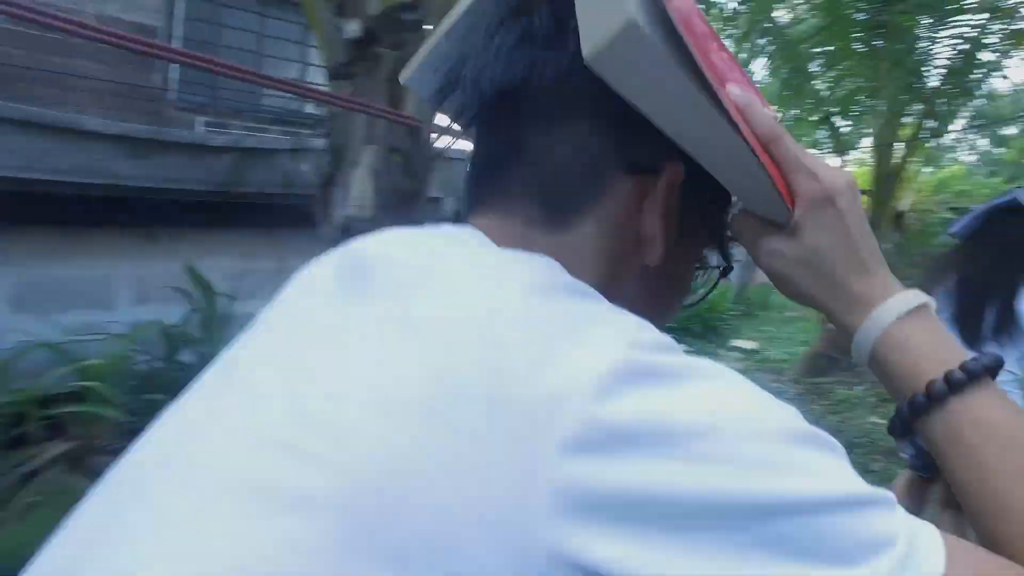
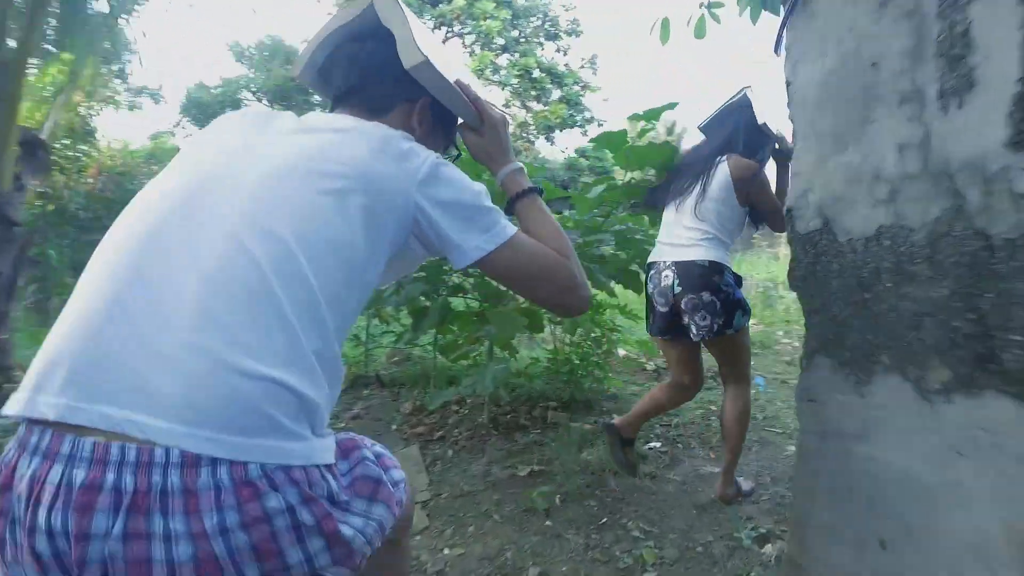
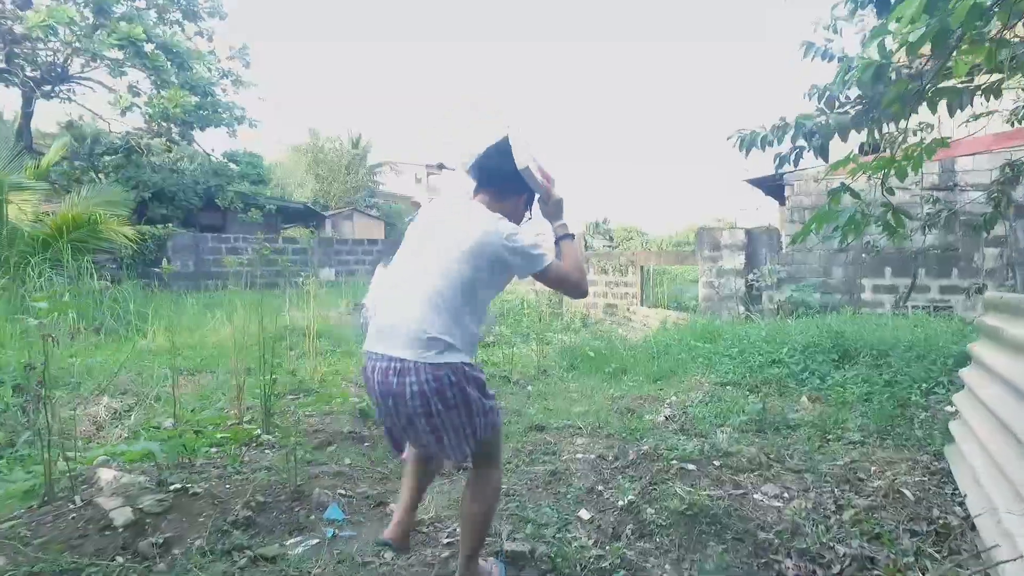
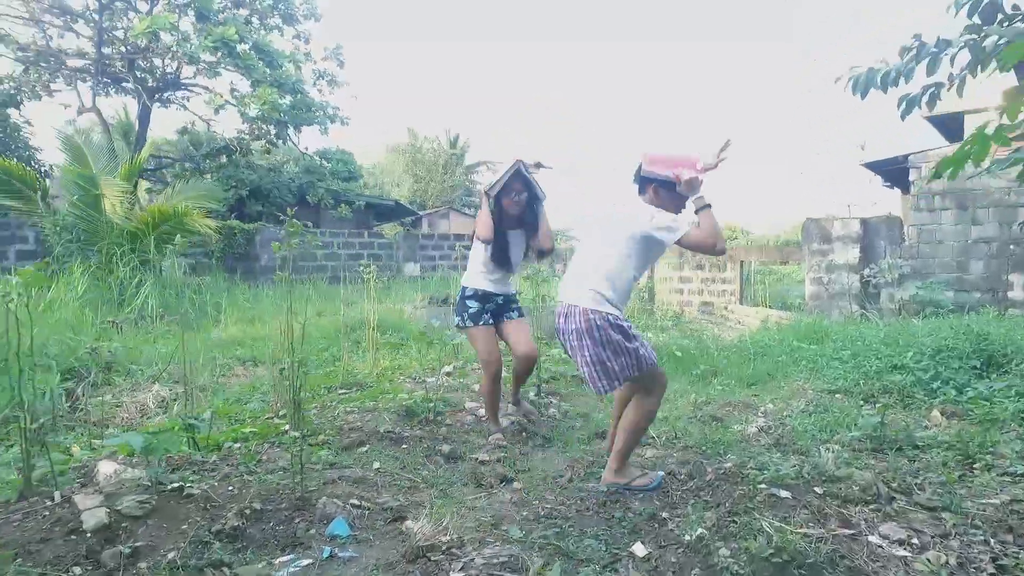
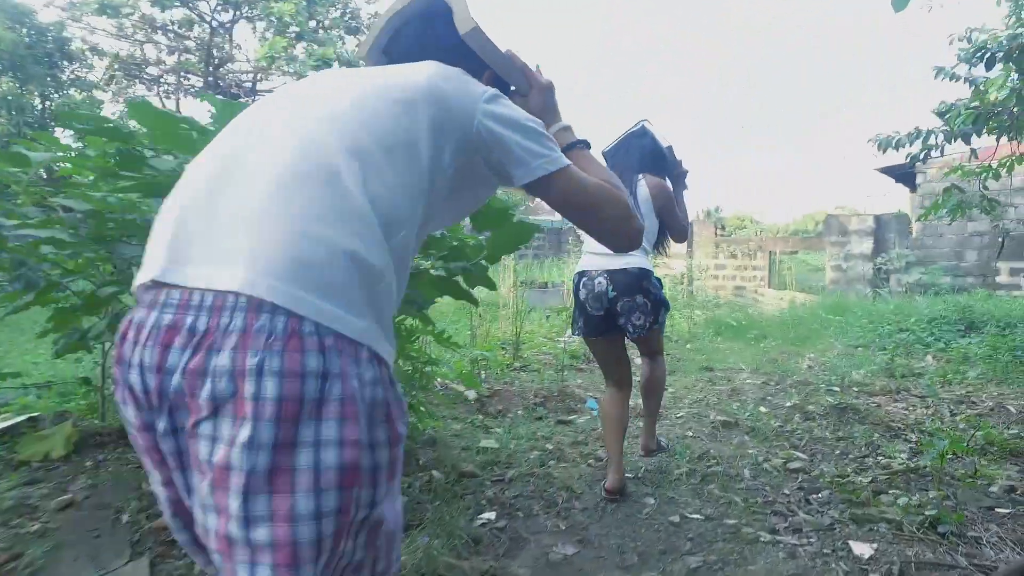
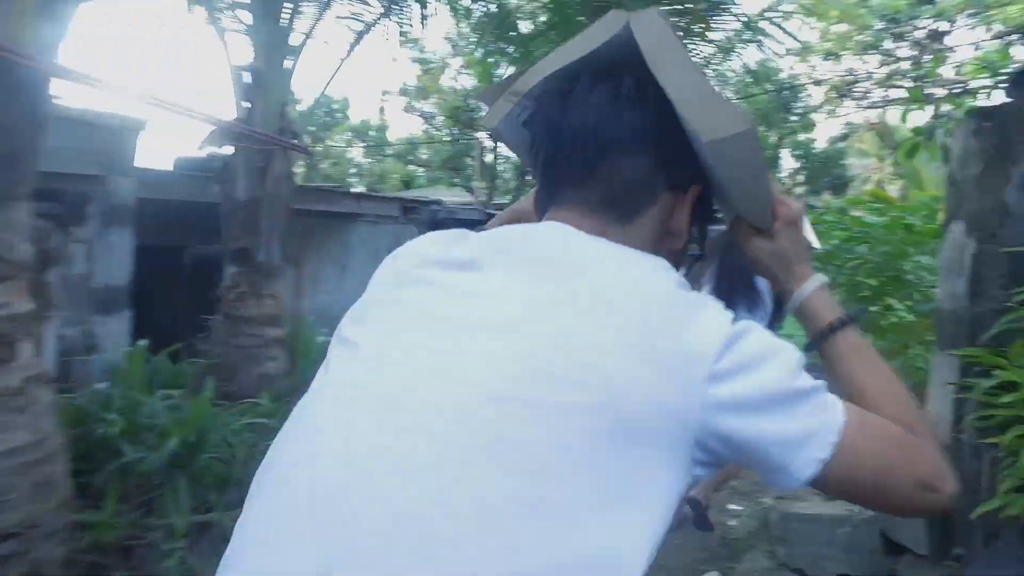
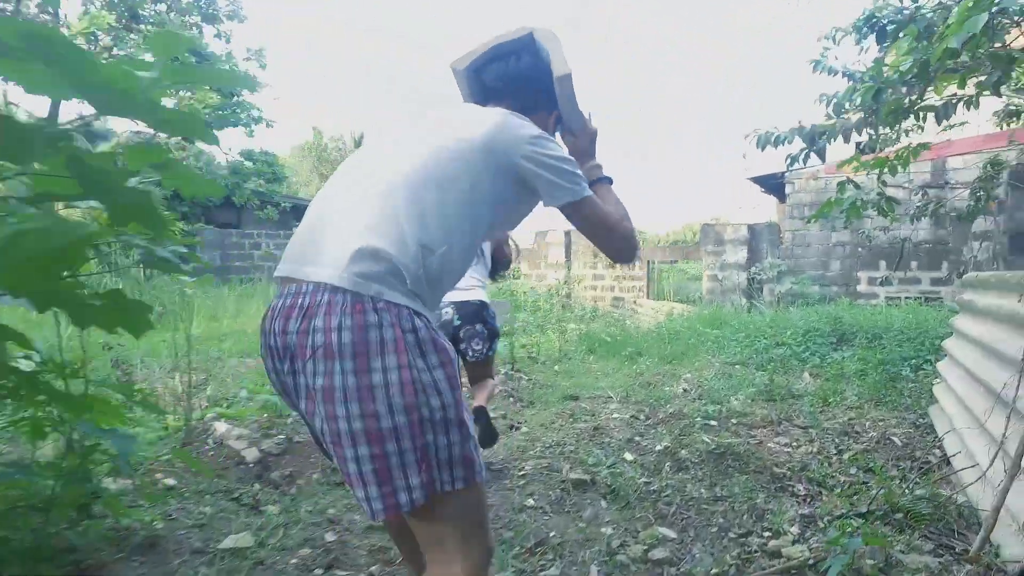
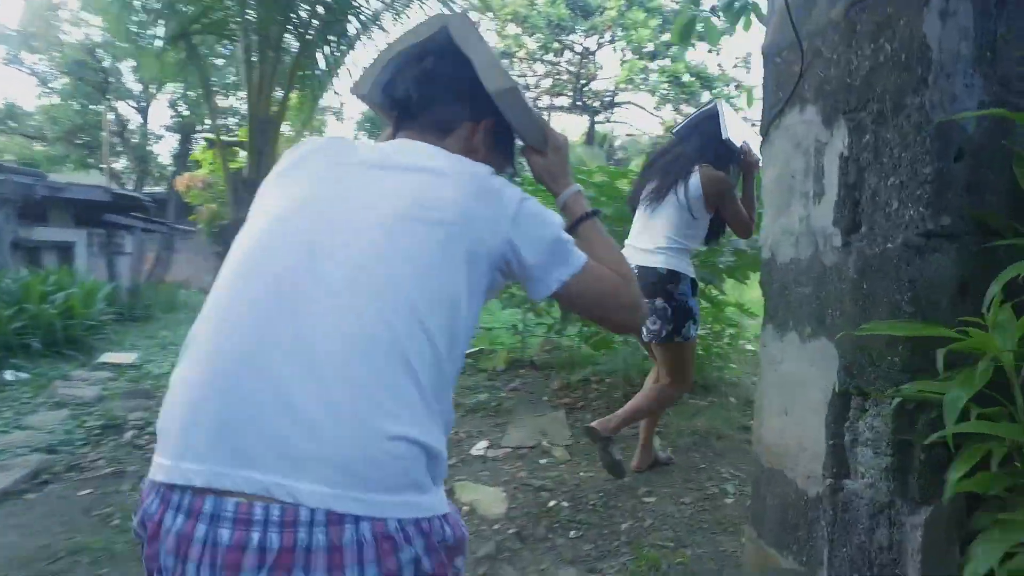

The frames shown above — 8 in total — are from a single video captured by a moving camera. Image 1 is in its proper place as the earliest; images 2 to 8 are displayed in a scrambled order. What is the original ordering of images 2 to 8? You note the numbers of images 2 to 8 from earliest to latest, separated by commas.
6, 8, 2, 5, 7, 3, 4
